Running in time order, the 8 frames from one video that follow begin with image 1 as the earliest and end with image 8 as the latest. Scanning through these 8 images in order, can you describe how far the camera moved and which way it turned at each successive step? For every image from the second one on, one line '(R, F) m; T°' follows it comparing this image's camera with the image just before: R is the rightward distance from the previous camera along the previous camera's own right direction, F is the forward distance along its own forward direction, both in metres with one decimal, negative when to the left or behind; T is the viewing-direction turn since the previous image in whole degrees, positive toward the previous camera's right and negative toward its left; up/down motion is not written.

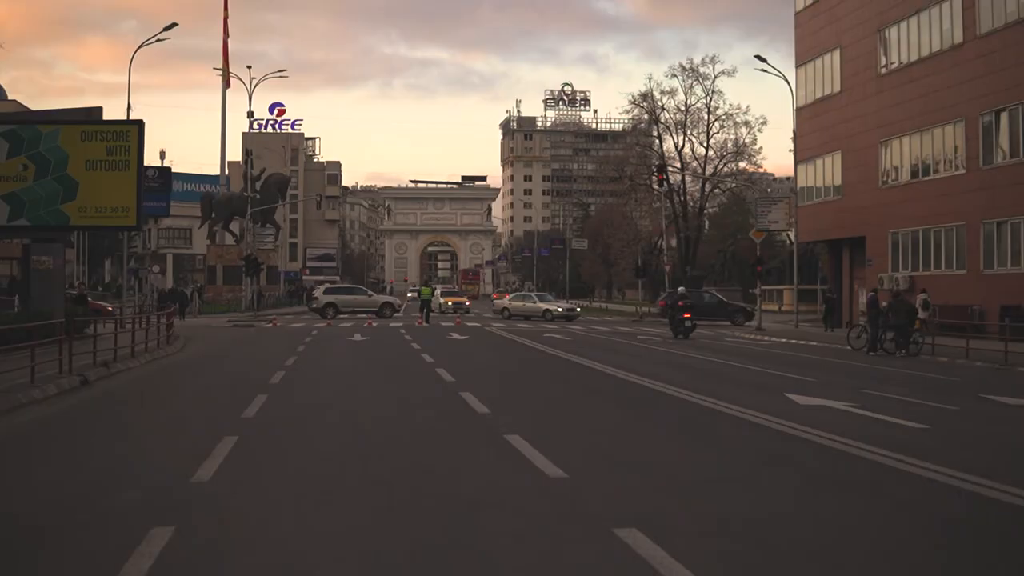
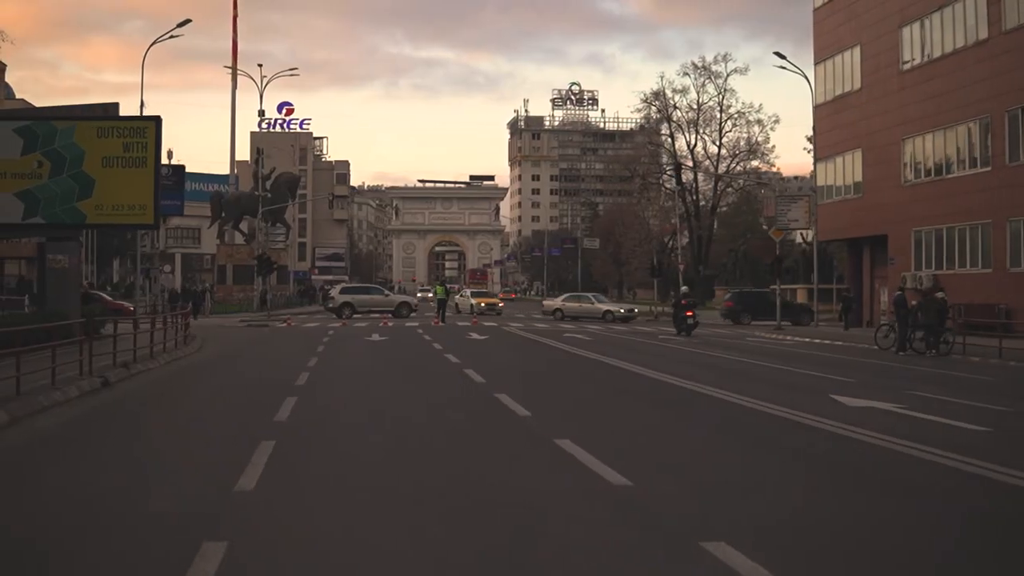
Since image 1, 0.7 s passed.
(-0.4, +0.5) m; 0°
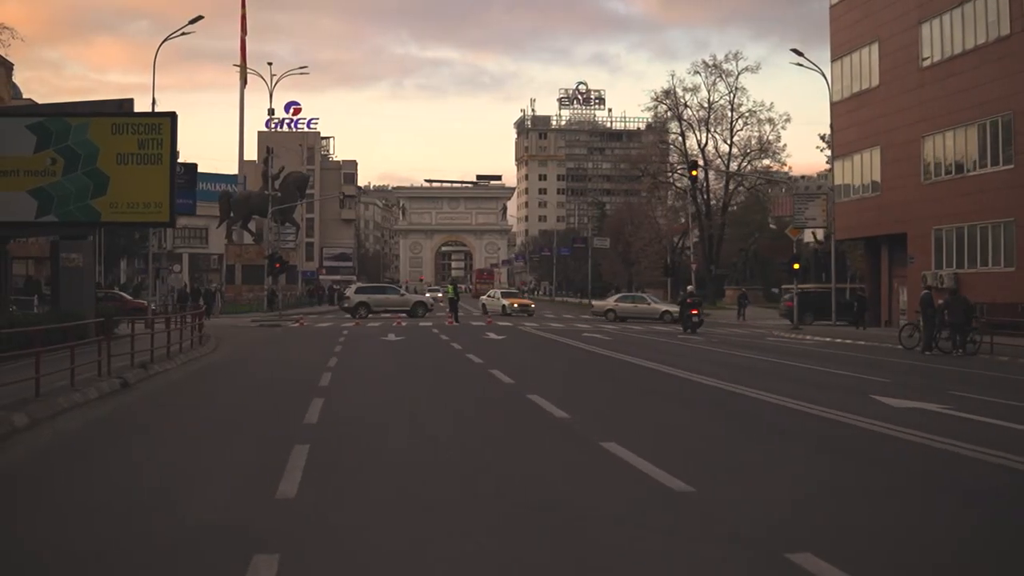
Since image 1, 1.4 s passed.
(-0.4, +0.4) m; 0°
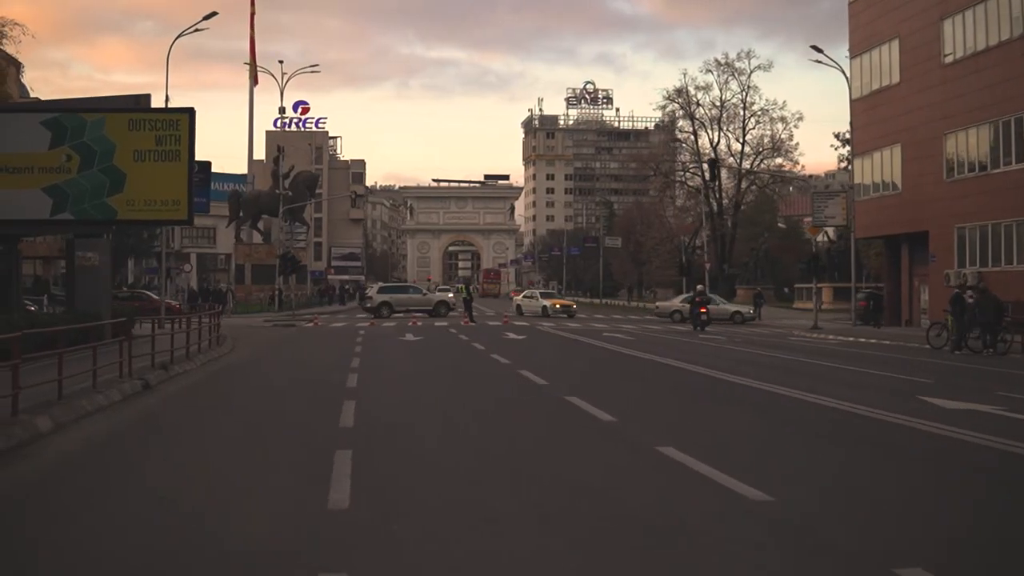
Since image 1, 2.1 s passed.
(-0.4, +0.5) m; 0°
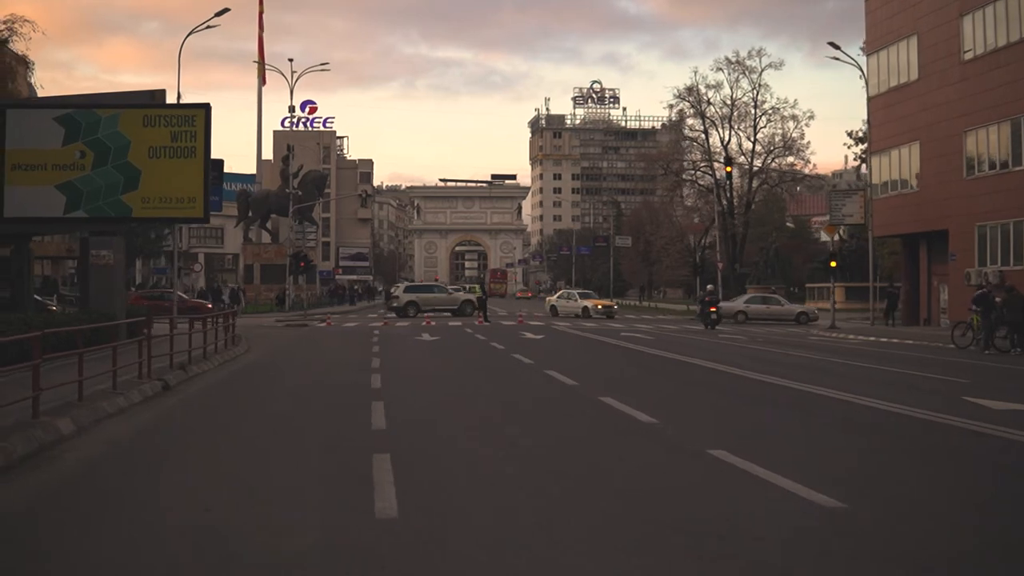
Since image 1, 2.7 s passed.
(-0.4, +0.4) m; 0°
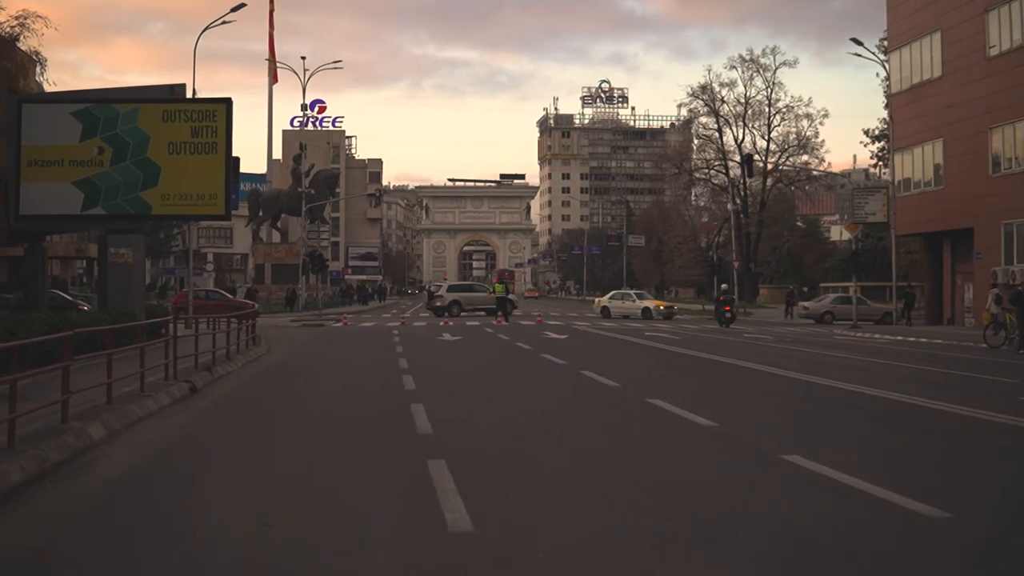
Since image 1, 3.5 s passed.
(-0.5, +0.5) m; 0°
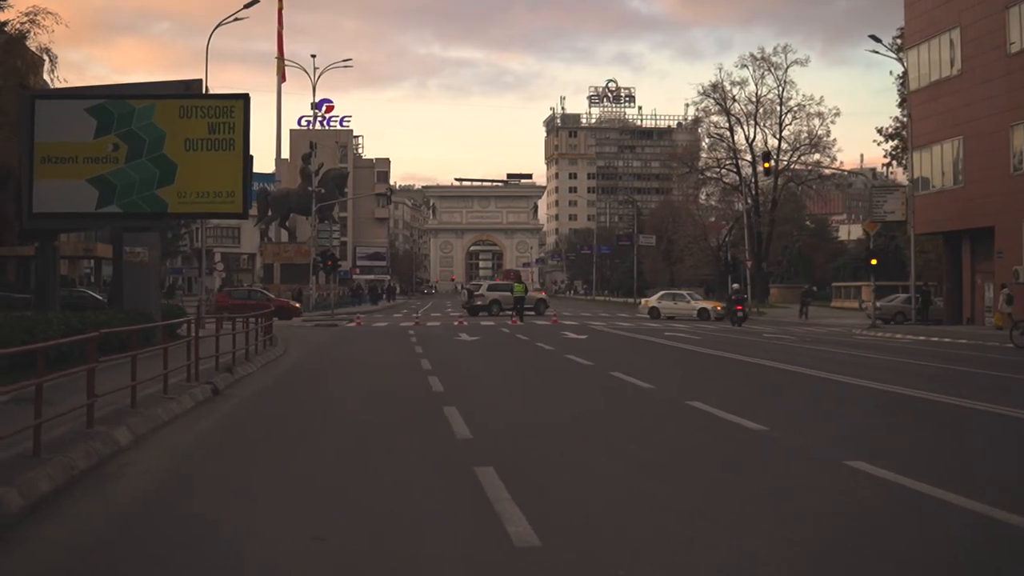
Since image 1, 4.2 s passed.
(-0.4, +0.4) m; 0°
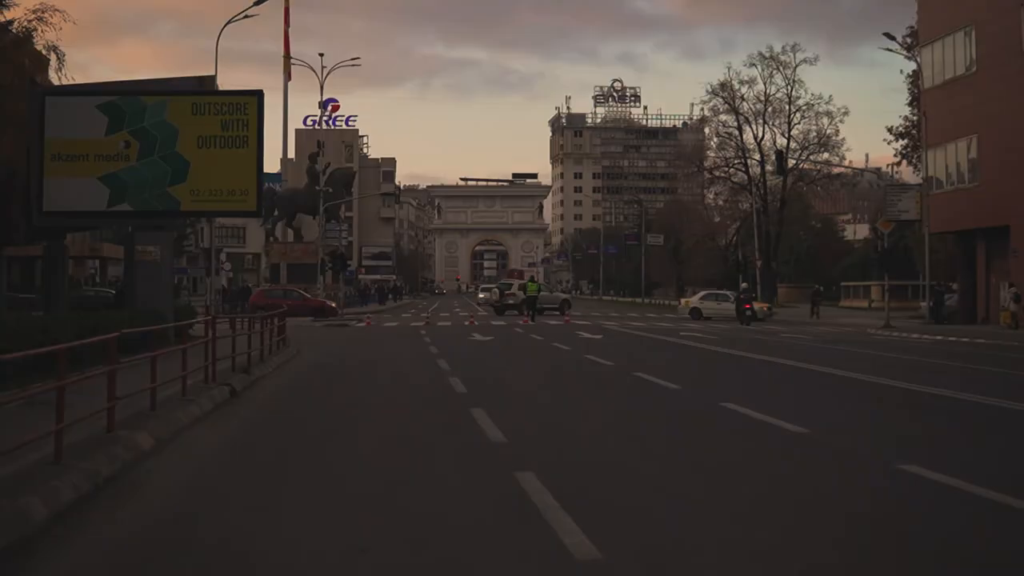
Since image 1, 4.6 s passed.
(-0.3, +0.3) m; 0°
